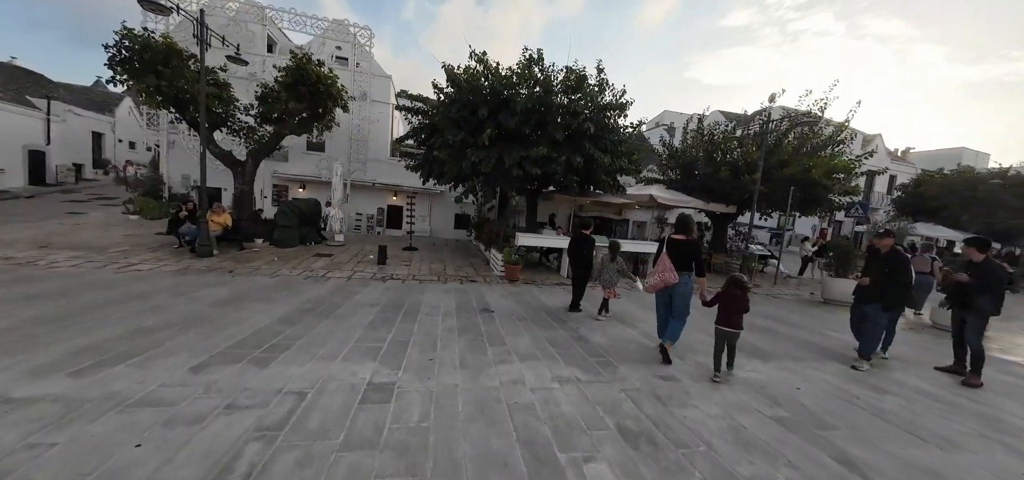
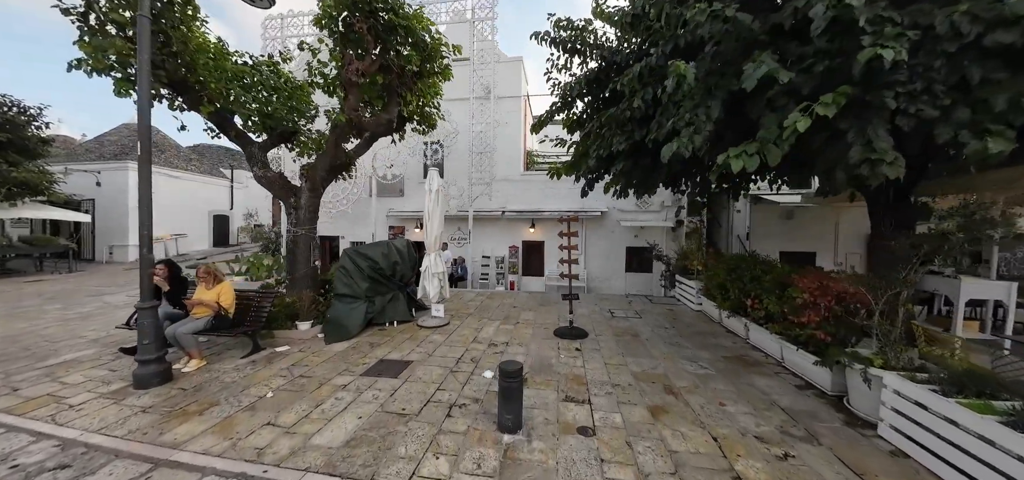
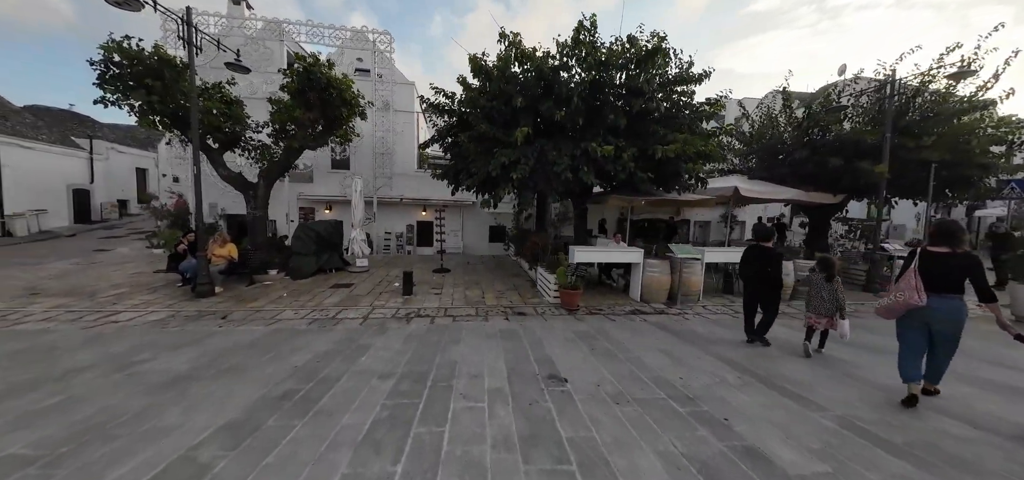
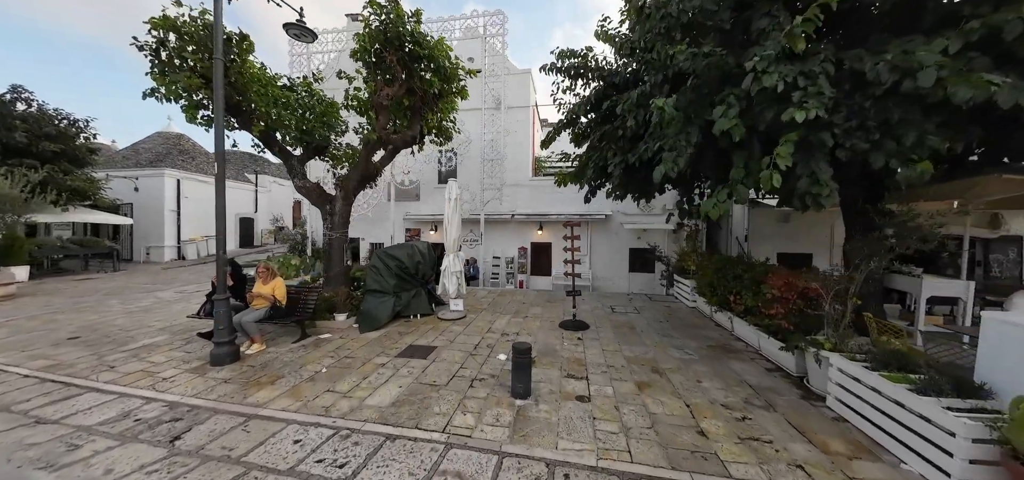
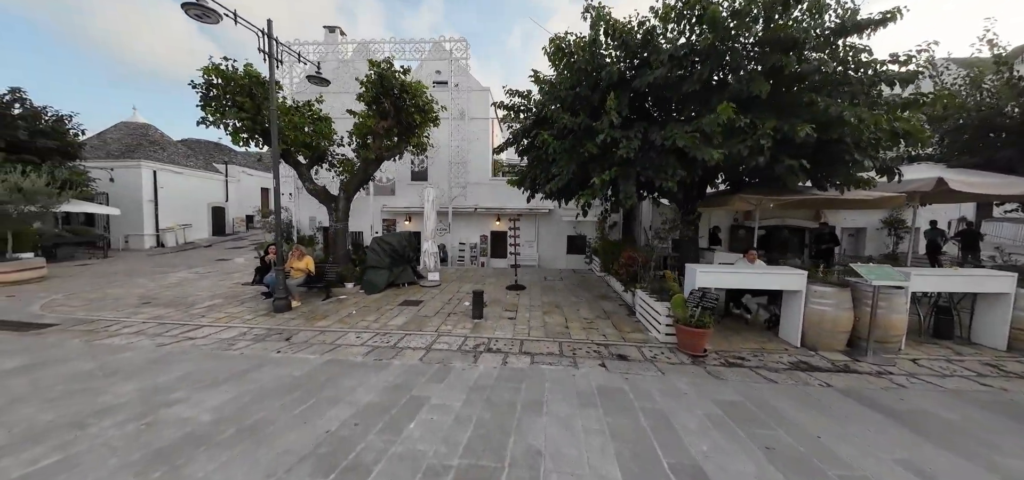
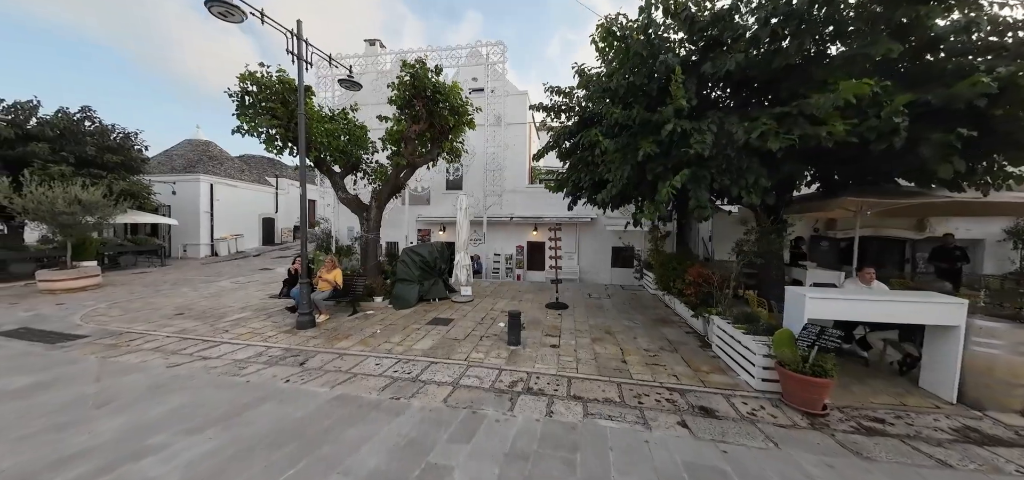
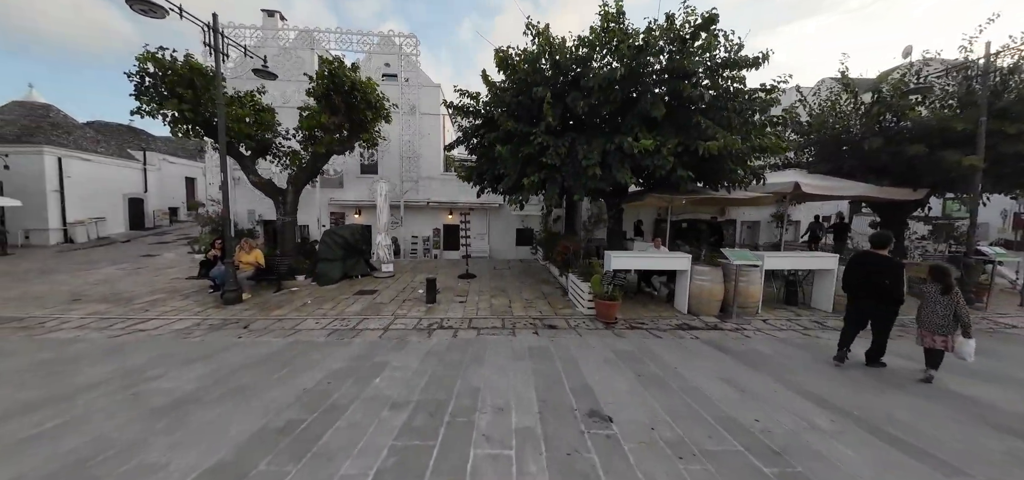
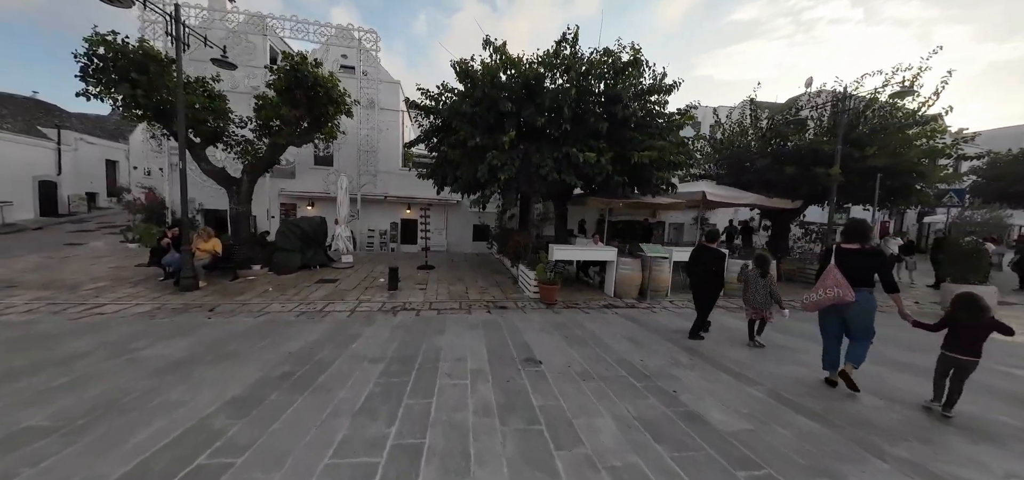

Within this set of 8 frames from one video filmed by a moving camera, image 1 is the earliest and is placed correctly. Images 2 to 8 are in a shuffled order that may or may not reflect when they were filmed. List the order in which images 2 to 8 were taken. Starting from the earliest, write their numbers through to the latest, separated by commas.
8, 3, 7, 5, 6, 4, 2
